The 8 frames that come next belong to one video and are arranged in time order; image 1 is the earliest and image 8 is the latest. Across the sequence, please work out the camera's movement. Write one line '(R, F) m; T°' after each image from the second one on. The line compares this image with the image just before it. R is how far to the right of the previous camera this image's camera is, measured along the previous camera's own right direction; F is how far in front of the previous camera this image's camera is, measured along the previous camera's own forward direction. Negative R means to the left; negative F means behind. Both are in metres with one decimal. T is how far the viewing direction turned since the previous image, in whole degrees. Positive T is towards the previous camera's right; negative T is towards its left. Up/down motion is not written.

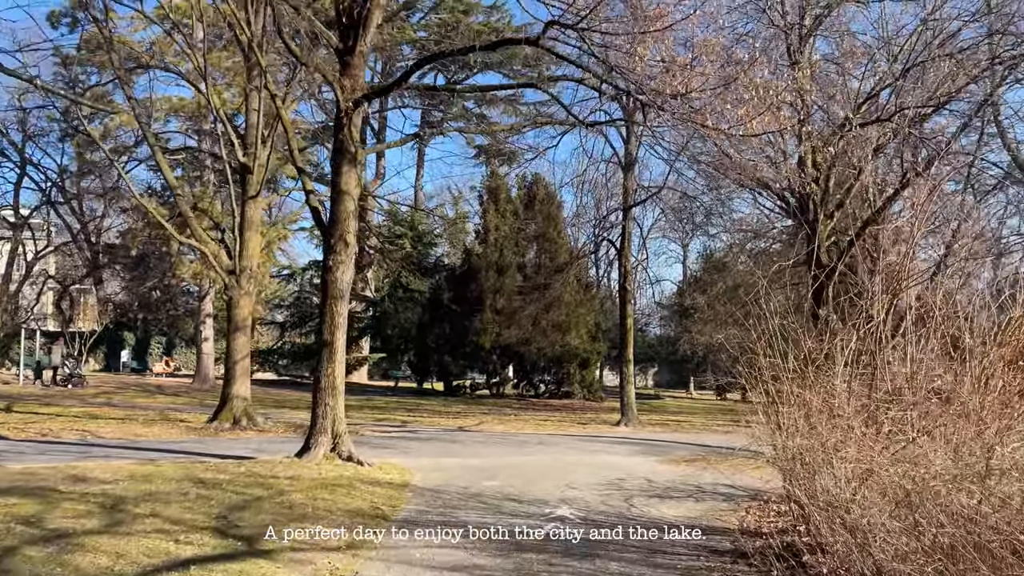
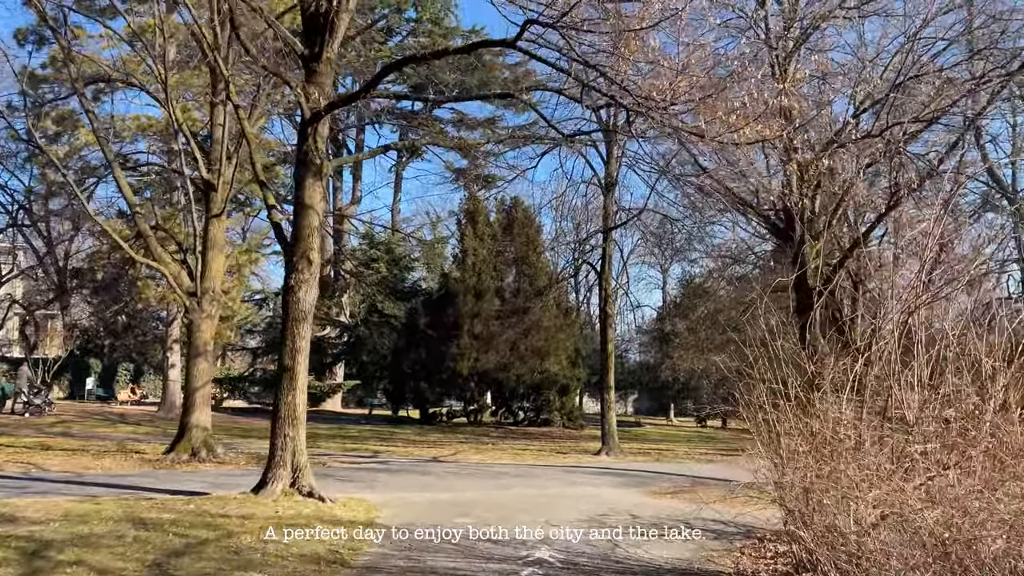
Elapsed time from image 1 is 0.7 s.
(0.0, +0.6) m; +1°
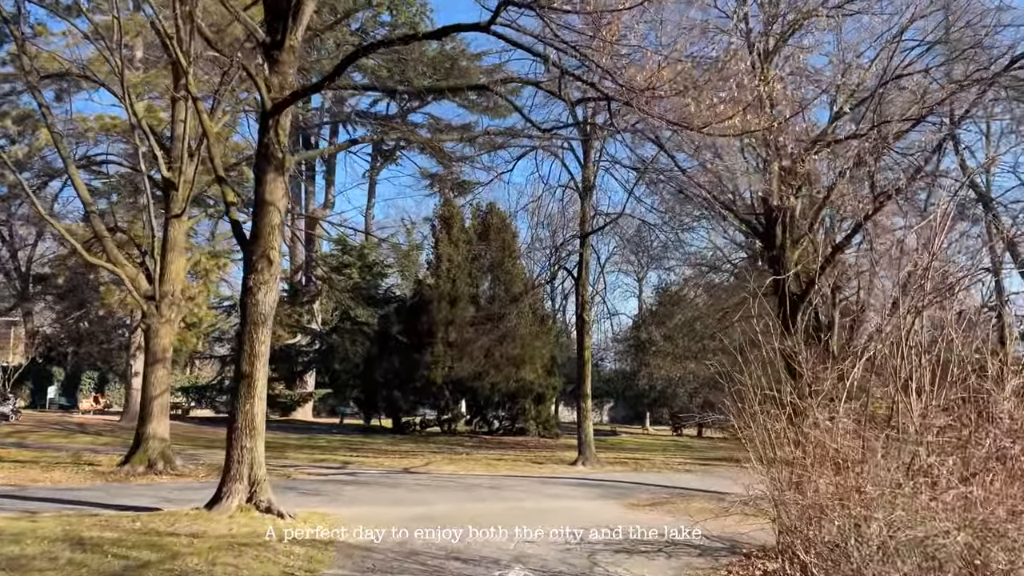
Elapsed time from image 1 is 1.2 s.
(0.0, +0.5) m; +2°
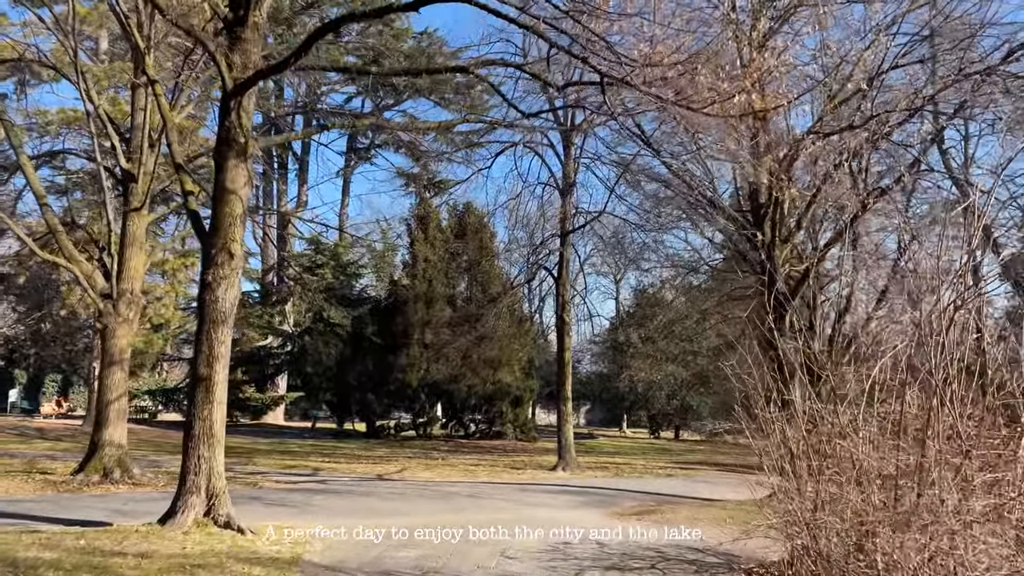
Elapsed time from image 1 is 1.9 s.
(0.0, +0.6) m; +2°
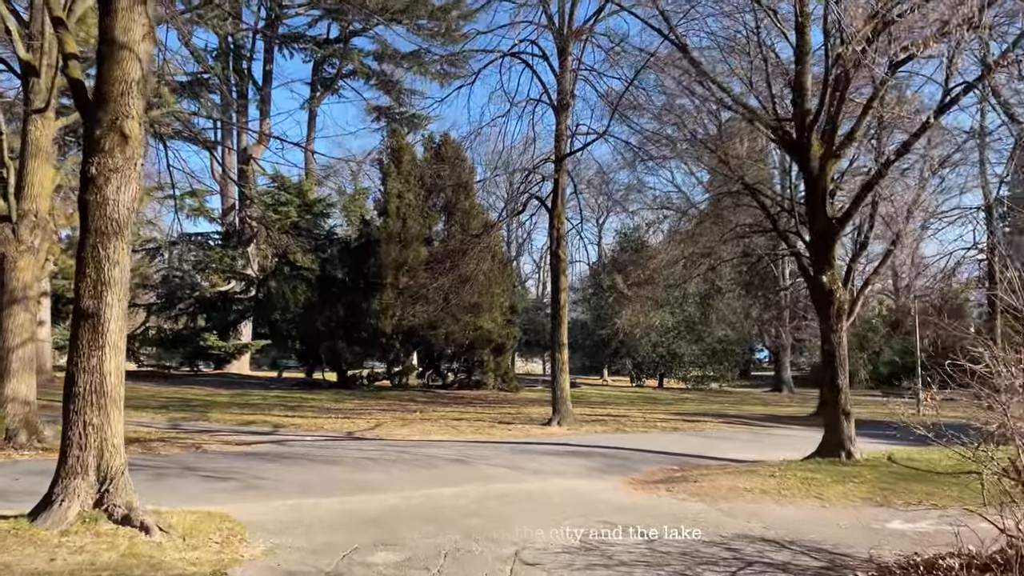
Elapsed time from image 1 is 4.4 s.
(-0.3, +2.2) m; +2°
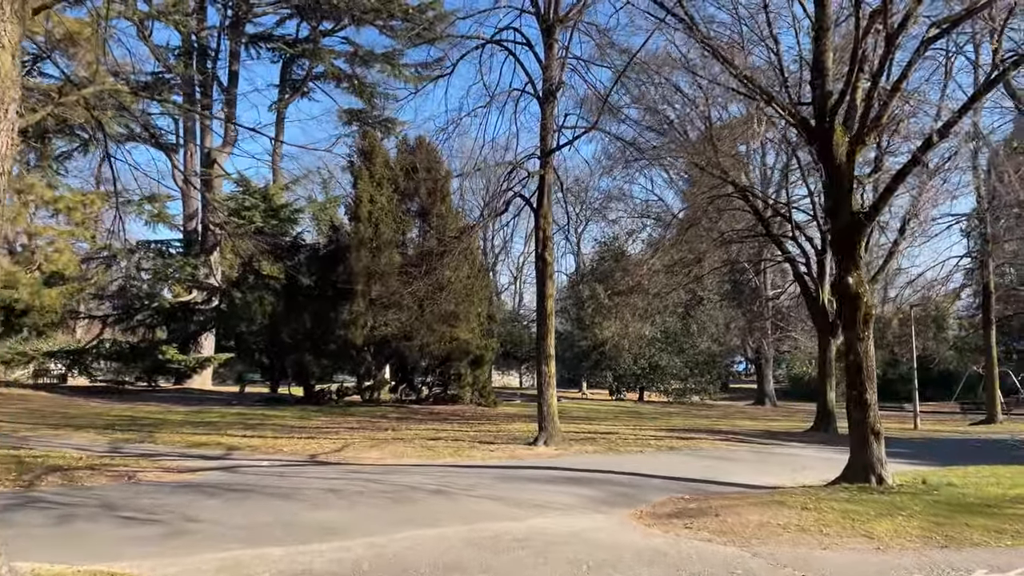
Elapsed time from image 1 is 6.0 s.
(-0.1, +1.4) m; +2°
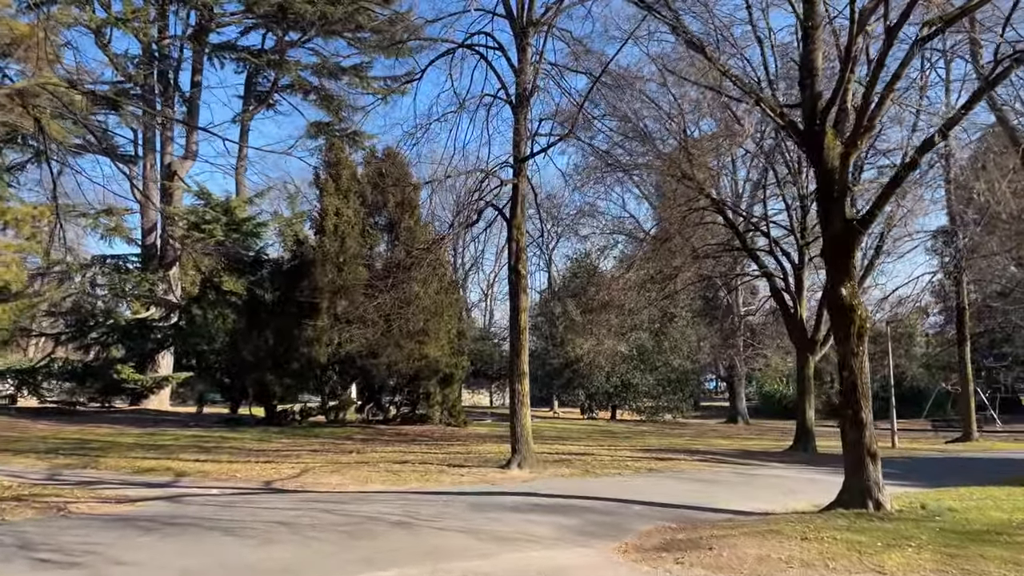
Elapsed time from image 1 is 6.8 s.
(0.0, +0.7) m; +2°
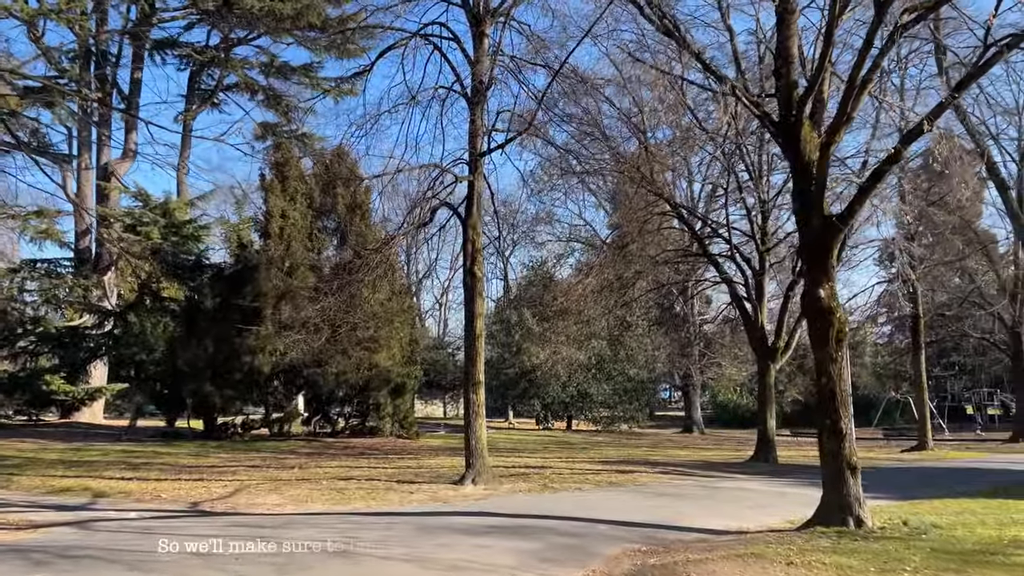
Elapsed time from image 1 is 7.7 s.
(0.0, +0.8) m; +3°
